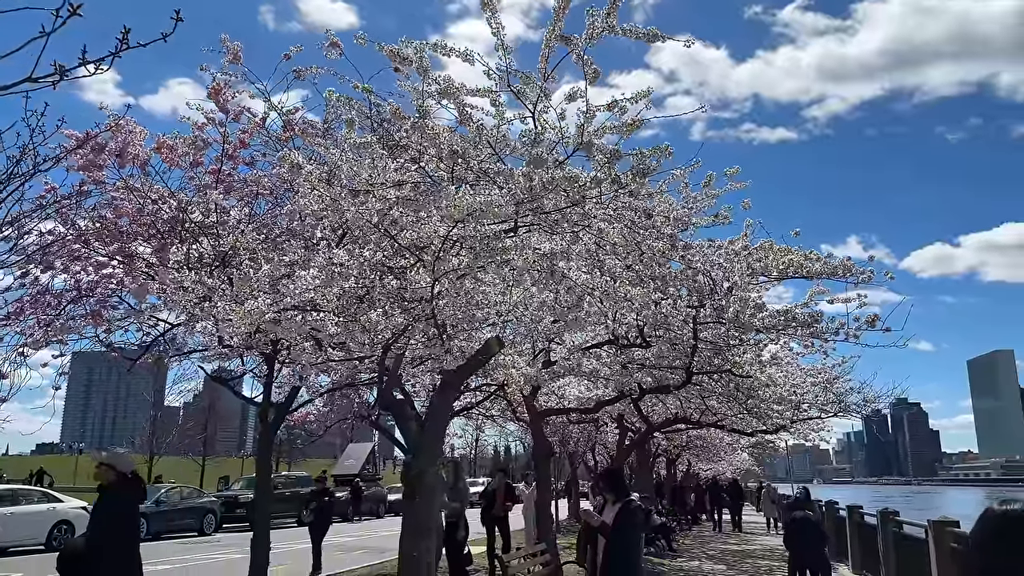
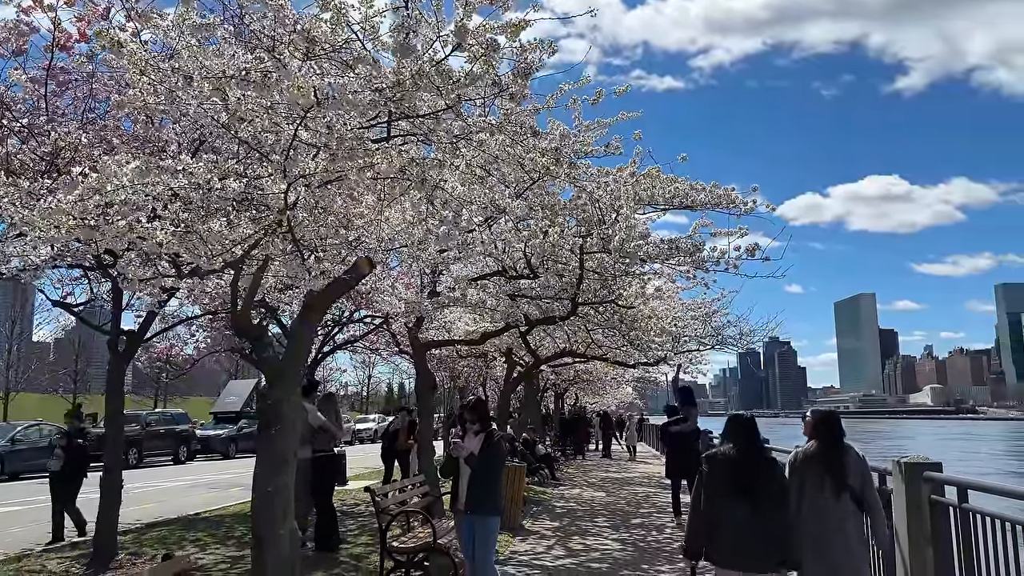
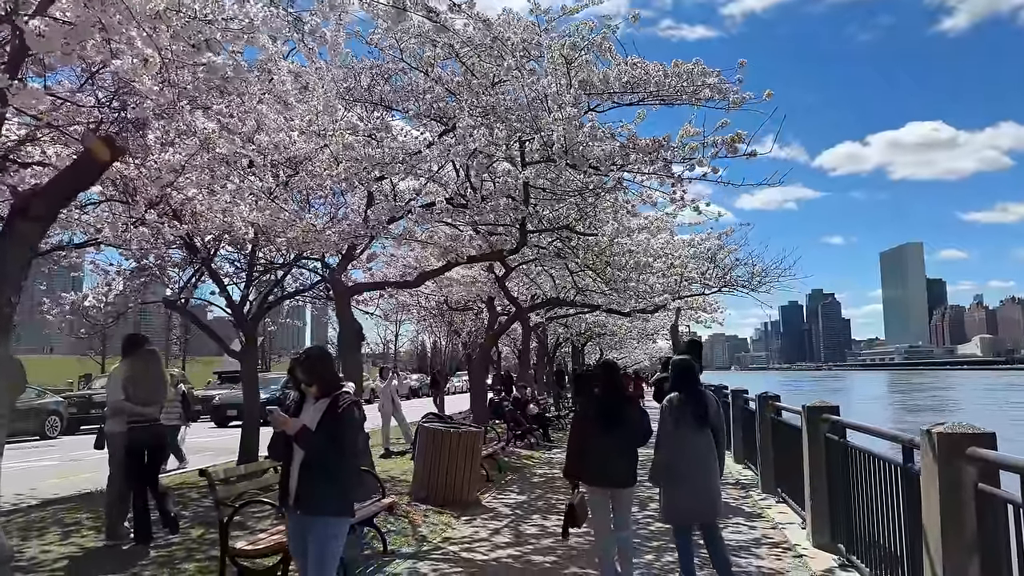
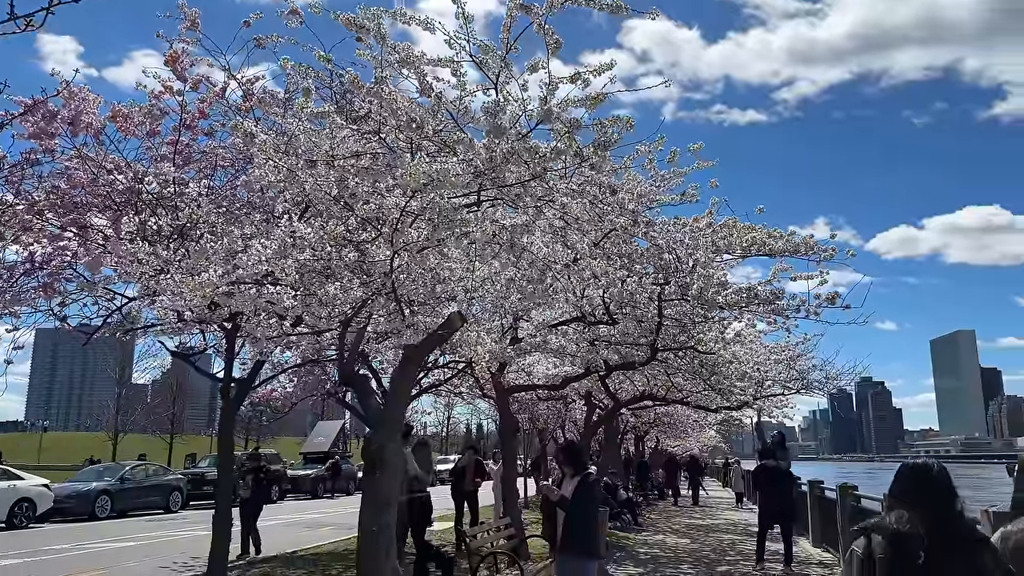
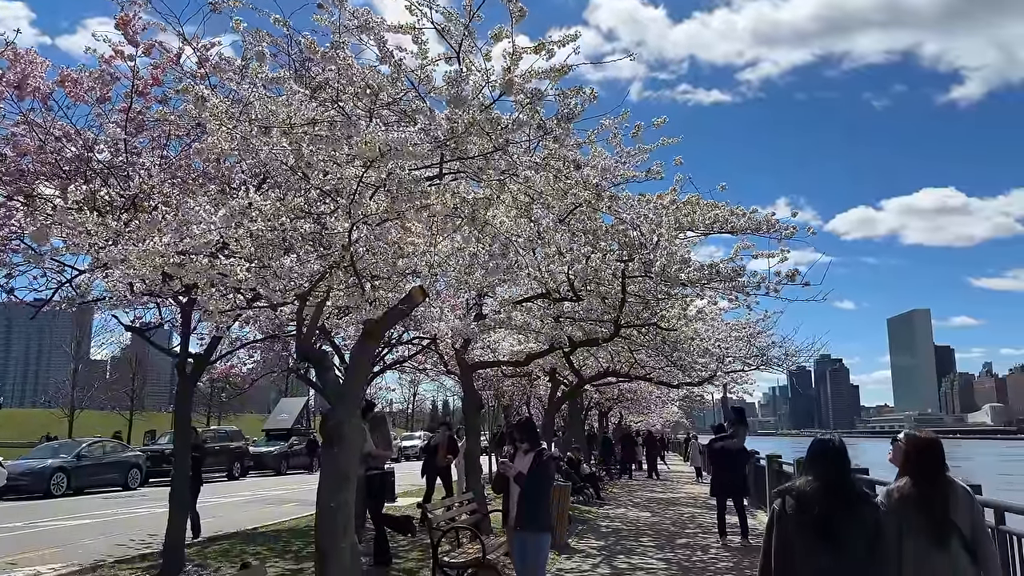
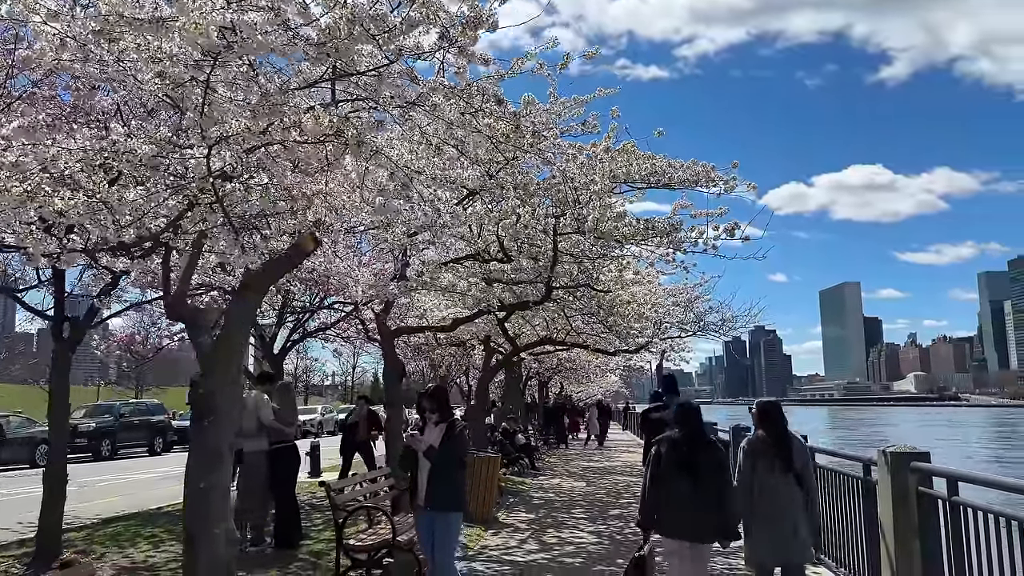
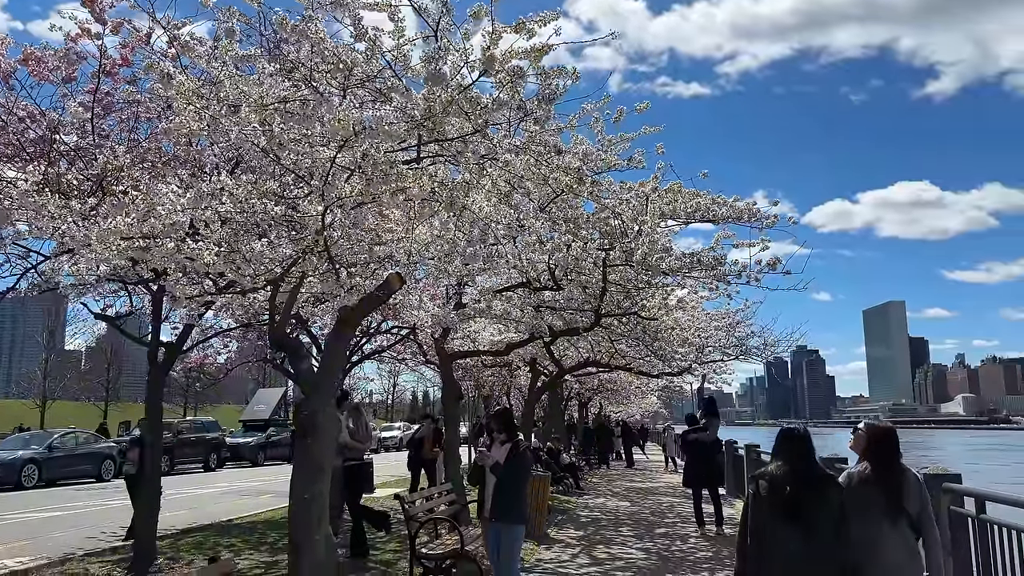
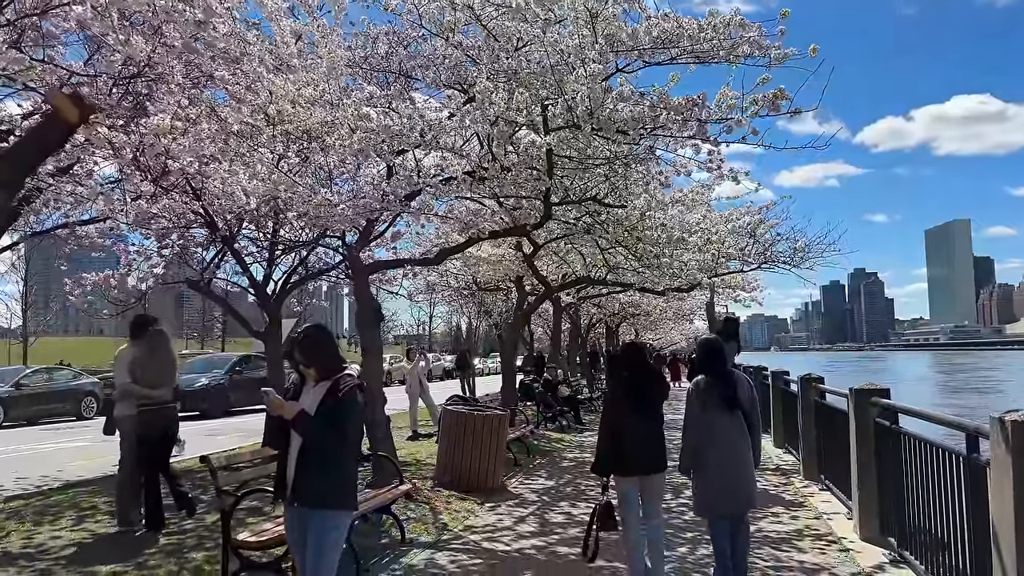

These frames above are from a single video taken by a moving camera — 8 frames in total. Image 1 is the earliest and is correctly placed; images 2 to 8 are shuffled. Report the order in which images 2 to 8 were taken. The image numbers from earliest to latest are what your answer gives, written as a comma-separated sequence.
4, 5, 7, 2, 6, 3, 8
